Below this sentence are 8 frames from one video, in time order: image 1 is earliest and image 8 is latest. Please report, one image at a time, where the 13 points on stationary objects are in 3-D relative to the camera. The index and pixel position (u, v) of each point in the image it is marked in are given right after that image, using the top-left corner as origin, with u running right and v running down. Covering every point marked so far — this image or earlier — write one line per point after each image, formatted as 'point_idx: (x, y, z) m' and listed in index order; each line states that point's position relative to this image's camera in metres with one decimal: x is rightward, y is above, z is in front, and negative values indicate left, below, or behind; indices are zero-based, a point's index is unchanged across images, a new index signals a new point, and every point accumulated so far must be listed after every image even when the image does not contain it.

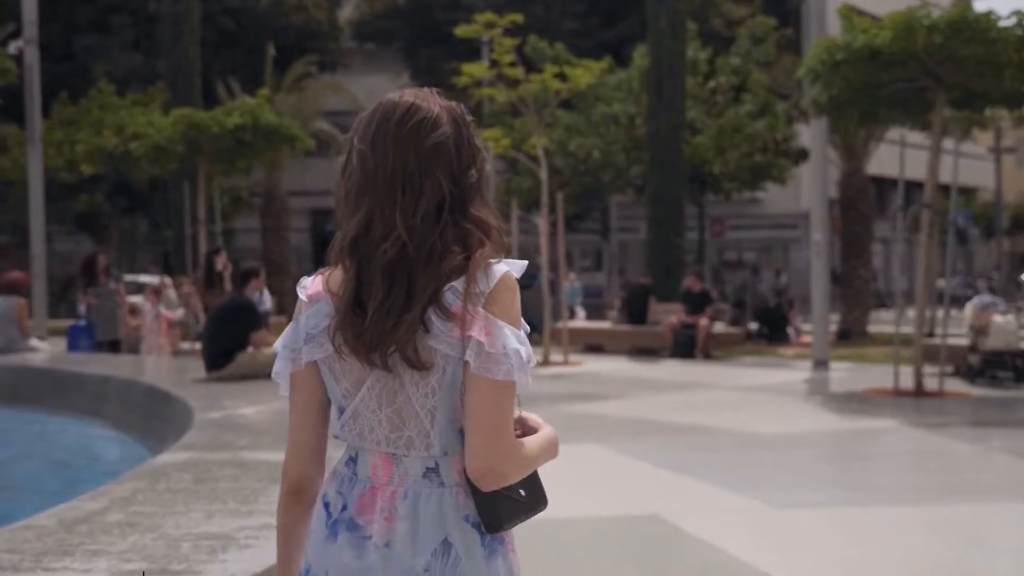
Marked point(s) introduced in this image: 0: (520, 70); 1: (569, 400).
0: (+0.1, +3.3, +20.0) m
1: (+0.7, -1.2, +14.5) m
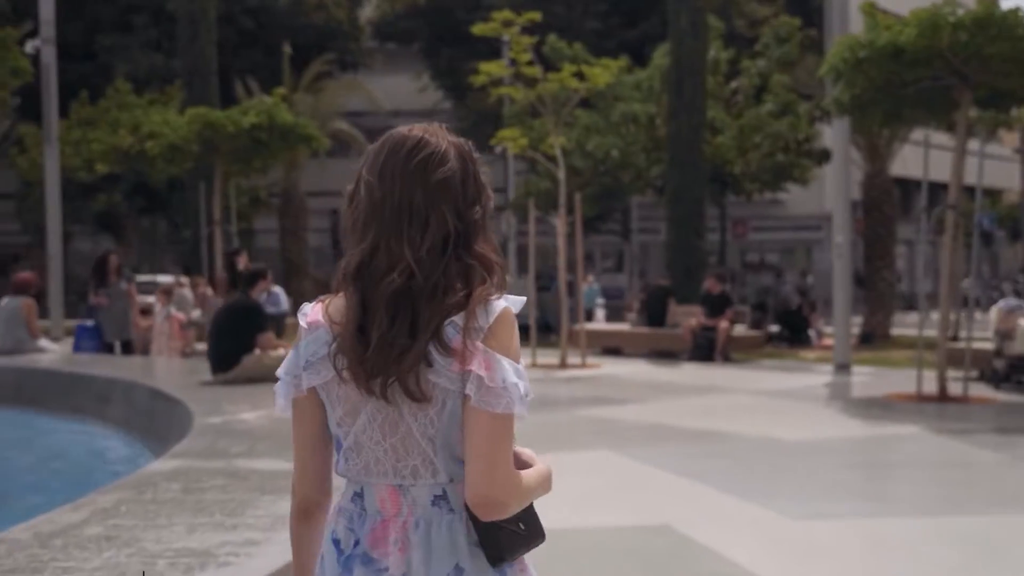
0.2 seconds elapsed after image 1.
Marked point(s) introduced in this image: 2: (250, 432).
0: (+0.4, +3.3, +19.7) m
1: (+0.8, -1.3, +14.3) m
2: (-1.4, -0.7, +6.8) m
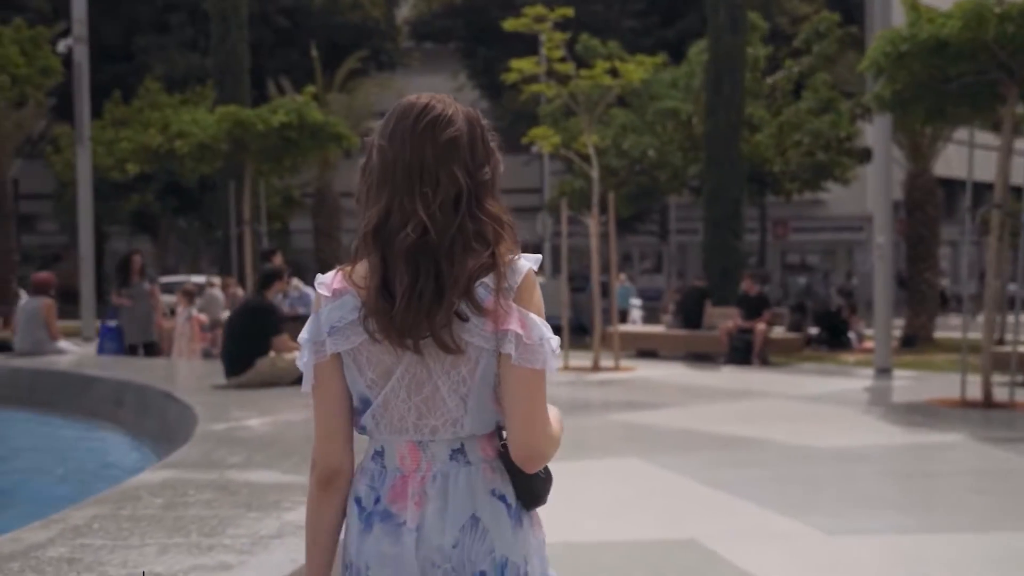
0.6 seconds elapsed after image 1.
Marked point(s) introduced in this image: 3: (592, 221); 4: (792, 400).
0: (+0.9, +3.2, +19.4) m
1: (+1.1, -1.3, +13.9) m
2: (-1.3, -0.7, +6.5) m
3: (+1.2, +1.0, +19.9) m
4: (+3.1, -1.2, +14.5) m
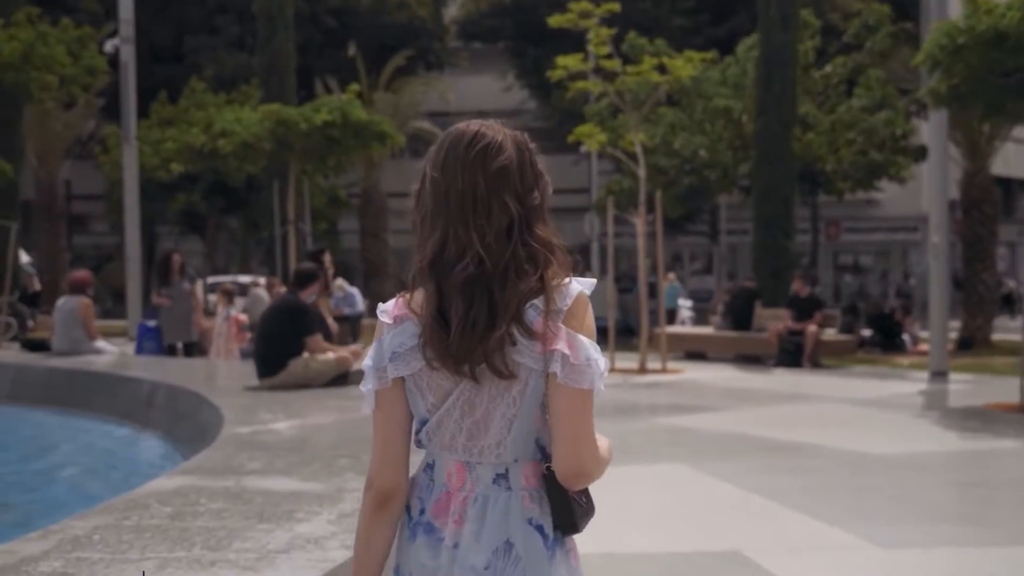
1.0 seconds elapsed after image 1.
0: (+1.5, +3.2, +19.0) m
1: (+1.6, -1.3, +13.5) m
2: (-1.1, -0.7, +6.2) m
3: (+1.9, +1.0, +19.5) m
4: (+3.5, -1.2, +14.1) m
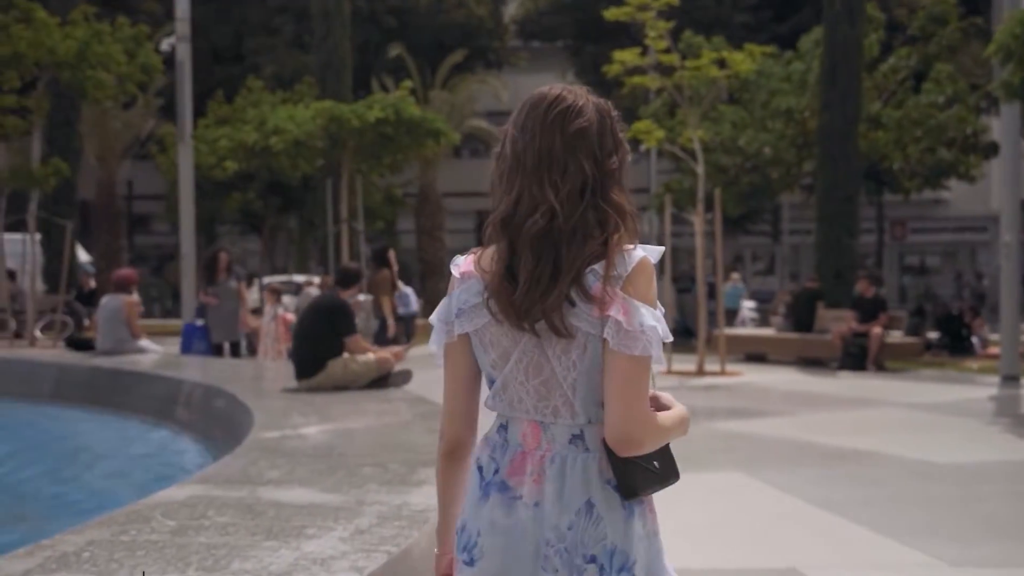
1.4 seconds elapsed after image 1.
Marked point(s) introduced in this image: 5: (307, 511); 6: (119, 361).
0: (+2.3, +3.2, +18.6) m
1: (+2.1, -1.3, +13.1) m
2: (-0.9, -0.7, +5.9) m
3: (+2.7, +1.0, +19.0) m
4: (+4.1, -1.2, +13.5) m
5: (-0.7, -0.7, +4.4) m
6: (-3.6, -0.7, +12.4) m
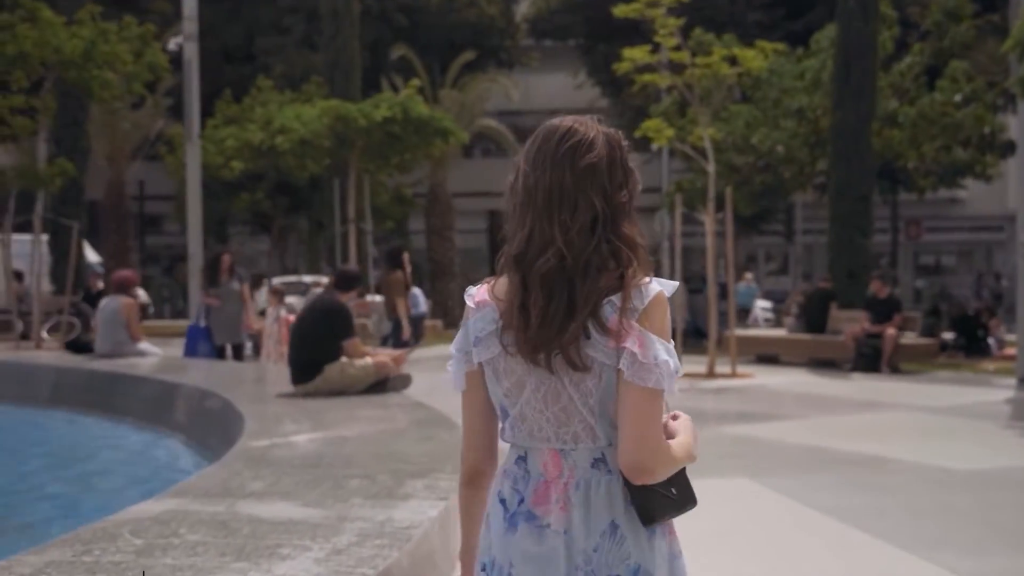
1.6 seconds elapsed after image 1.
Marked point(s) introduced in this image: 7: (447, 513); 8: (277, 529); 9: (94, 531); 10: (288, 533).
0: (+2.4, +3.2, +18.3) m
1: (+2.1, -1.3, +12.8) m
2: (-1.0, -0.7, +5.7) m
3: (+2.8, +1.0, +18.8) m
4: (+4.1, -1.2, +13.2) m
5: (-0.7, -0.7, +4.1) m
6: (-3.6, -0.7, +12.2) m
7: (-0.2, -0.8, +4.5) m
8: (-0.7, -0.7, +4.1) m
9: (-1.3, -0.7, +4.1) m
10: (-0.7, -0.7, +4.1) m
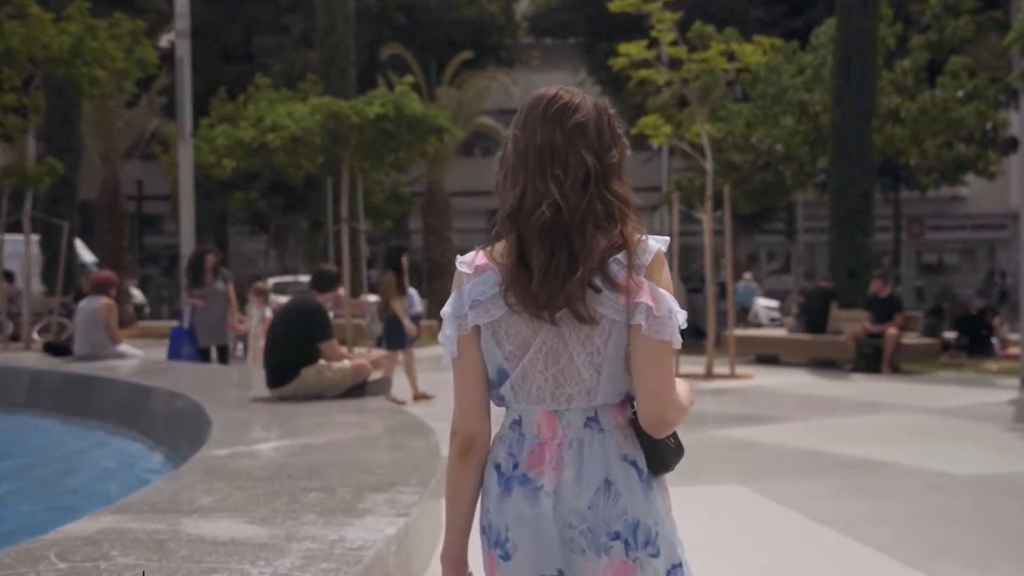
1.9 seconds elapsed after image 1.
0: (+2.3, +3.2, +18.0) m
1: (+2.0, -1.3, +12.5) m
2: (-1.1, -0.7, +5.3) m
3: (+2.7, +1.0, +18.4) m
4: (+4.0, -1.2, +12.9) m
5: (-0.8, -0.7, +3.8) m
6: (-3.7, -0.7, +11.9) m
7: (-0.3, -0.8, +4.2) m
8: (-0.8, -0.7, +3.8) m
9: (-1.4, -0.7, +3.8) m
10: (-0.8, -0.7, +3.7) m
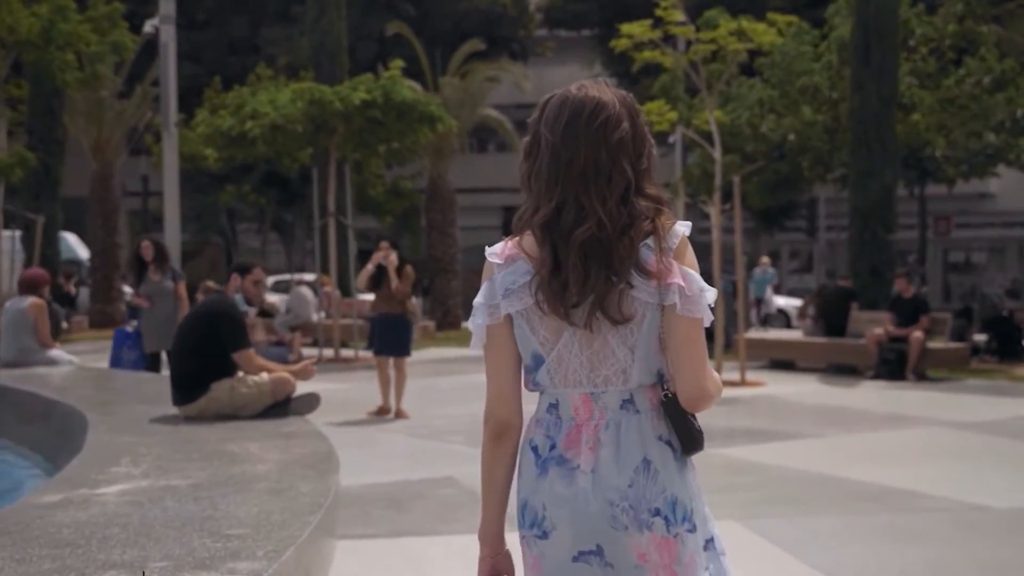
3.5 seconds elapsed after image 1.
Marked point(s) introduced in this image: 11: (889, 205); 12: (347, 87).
0: (+2.2, +3.2, +16.6) m
1: (+1.9, -1.3, +11.1) m
2: (-1.4, -0.7, +4.0) m
3: (+2.6, +1.0, +17.1) m
4: (+3.8, -1.2, +11.5) m
5: (-1.2, -0.7, +2.5) m
6: (-3.9, -0.7, +10.6) m
7: (-0.7, -0.8, +2.9) m
8: (-1.2, -0.8, +2.5) m
9: (-1.7, -0.7, +2.5) m
10: (-1.1, -0.8, +2.4) m
11: (+5.6, +1.2, +19.7) m
12: (-2.3, +2.9, +19.0) m
